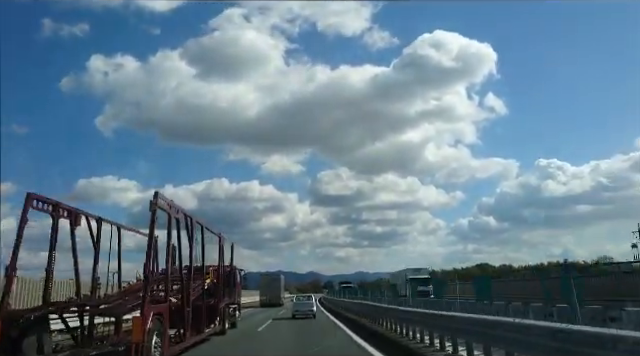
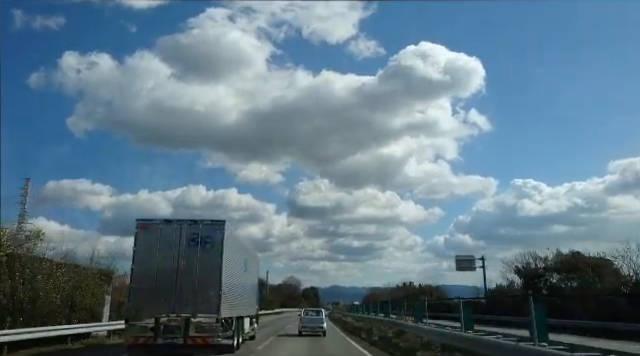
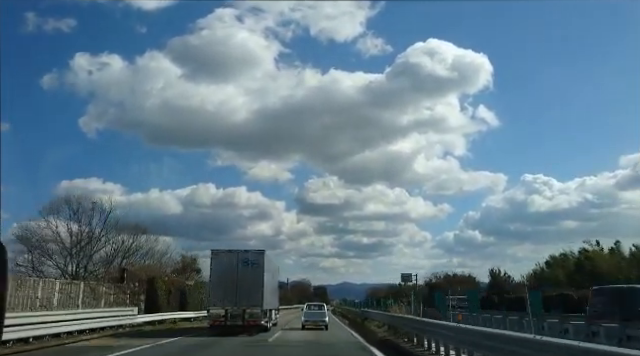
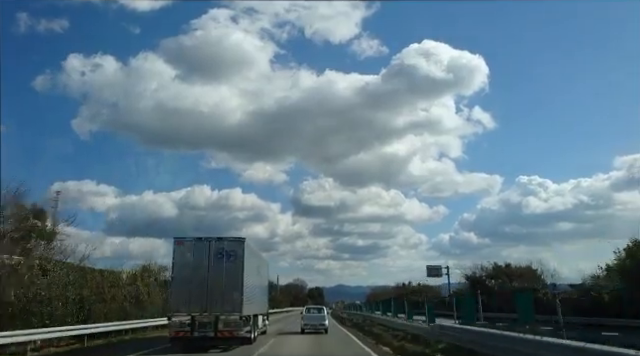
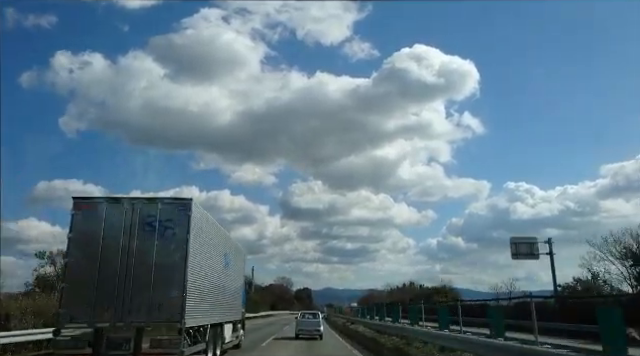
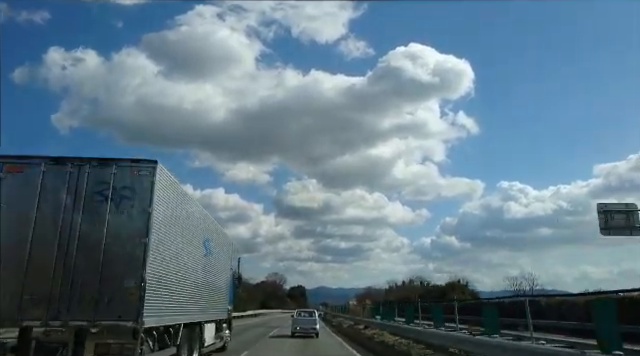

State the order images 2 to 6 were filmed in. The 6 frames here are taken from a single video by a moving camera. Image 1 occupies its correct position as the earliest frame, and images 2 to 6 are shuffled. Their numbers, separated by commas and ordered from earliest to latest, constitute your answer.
3, 4, 2, 5, 6
